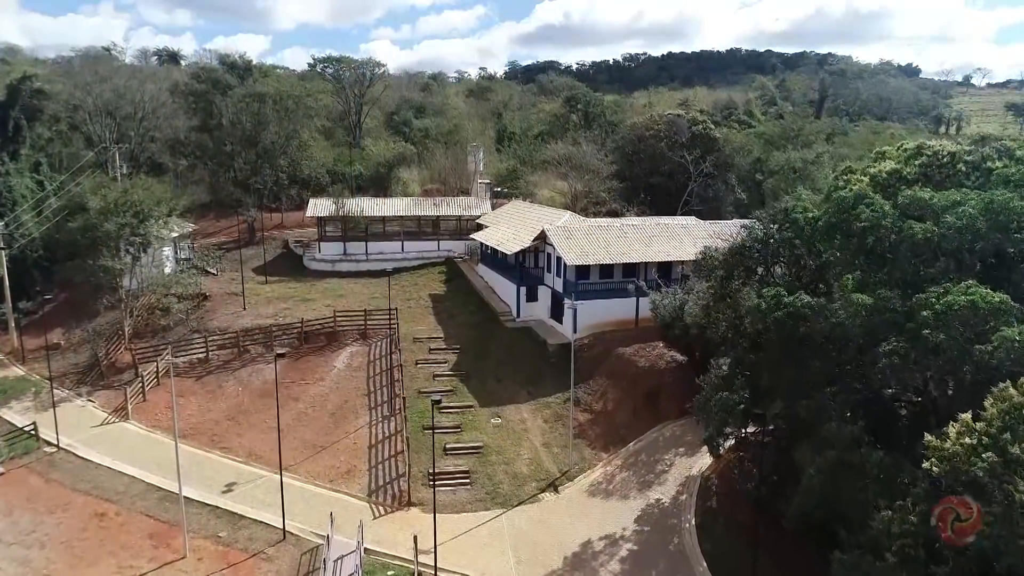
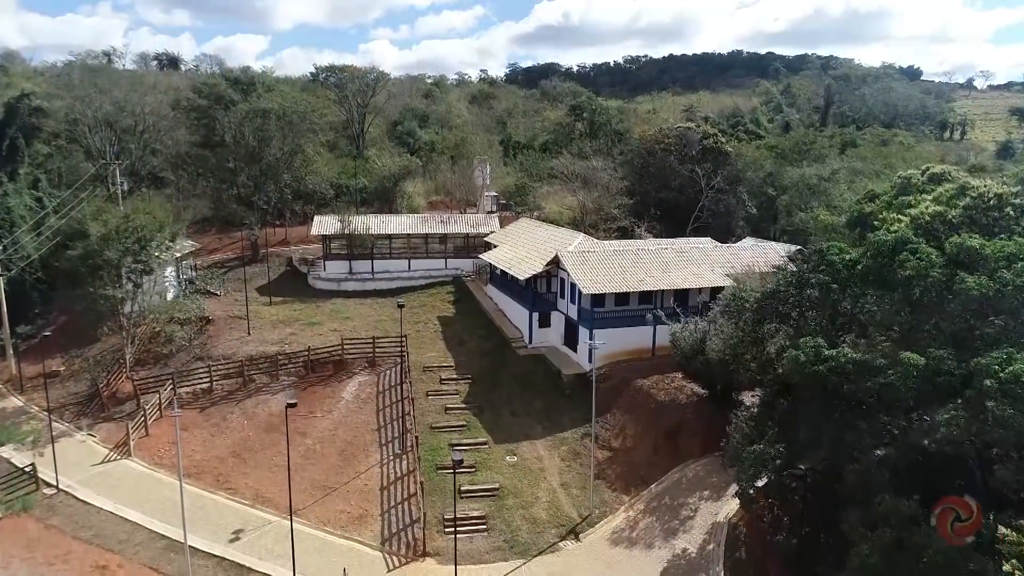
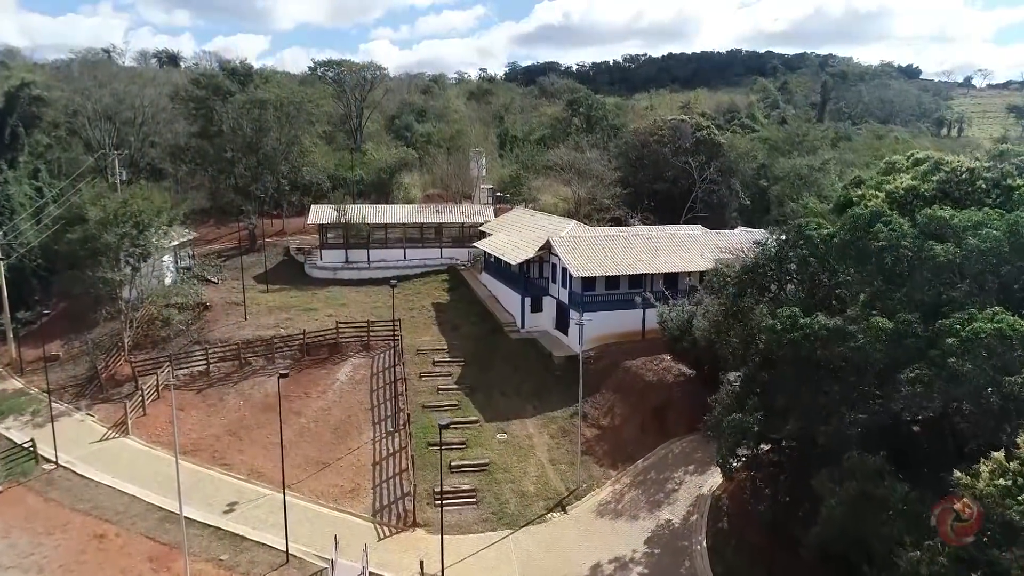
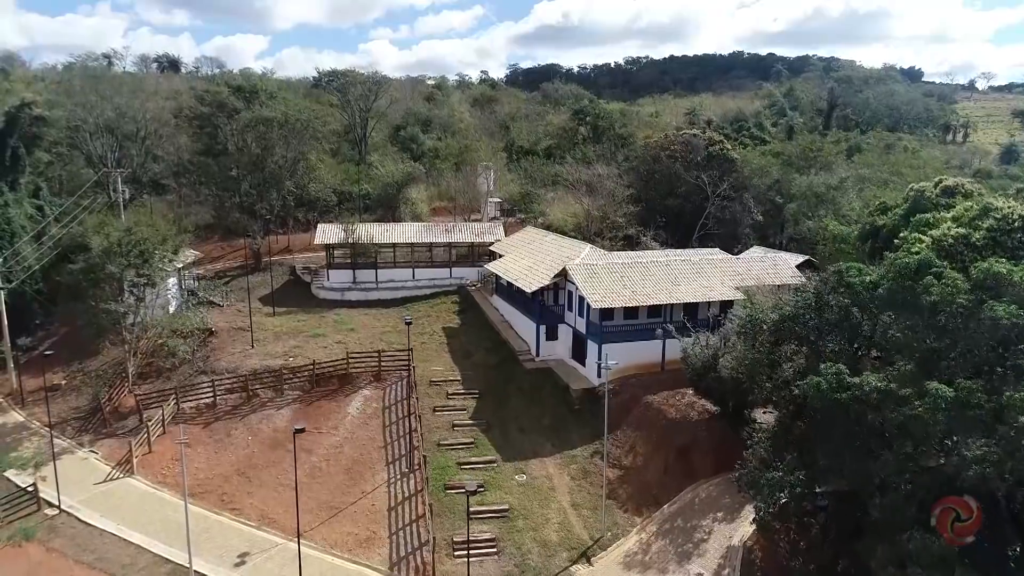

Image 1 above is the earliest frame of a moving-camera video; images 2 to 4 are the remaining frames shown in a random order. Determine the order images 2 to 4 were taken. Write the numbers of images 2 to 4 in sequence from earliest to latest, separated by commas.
3, 2, 4
